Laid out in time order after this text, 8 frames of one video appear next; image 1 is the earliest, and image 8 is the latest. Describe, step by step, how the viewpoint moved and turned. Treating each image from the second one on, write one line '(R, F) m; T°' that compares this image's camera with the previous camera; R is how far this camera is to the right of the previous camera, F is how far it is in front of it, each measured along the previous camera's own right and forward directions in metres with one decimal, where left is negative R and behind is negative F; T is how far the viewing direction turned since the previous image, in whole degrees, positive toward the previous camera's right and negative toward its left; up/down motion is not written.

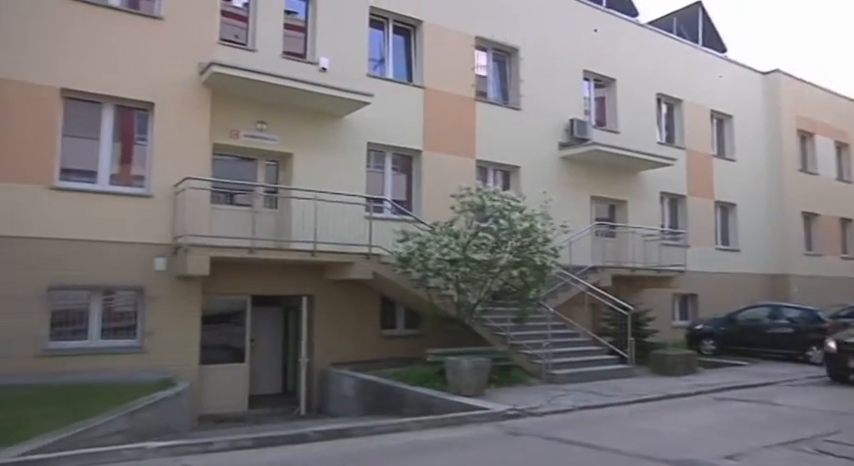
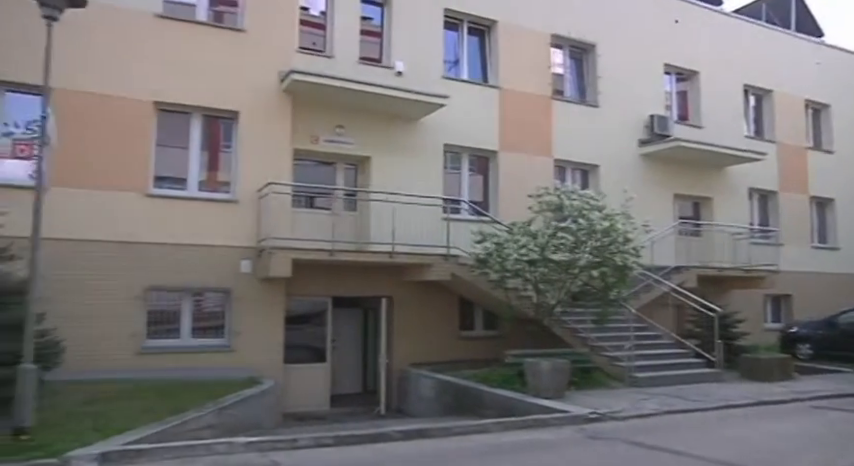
(-0.4, 0.0) m; -6°
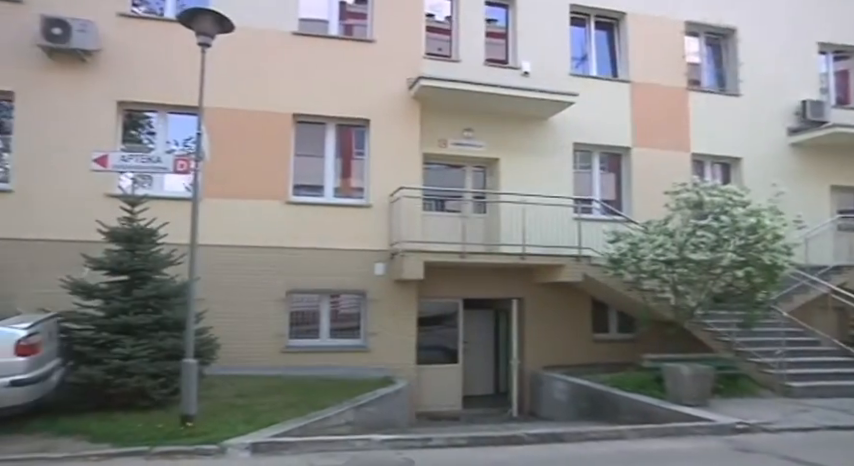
(-0.7, -0.1) m; -9°
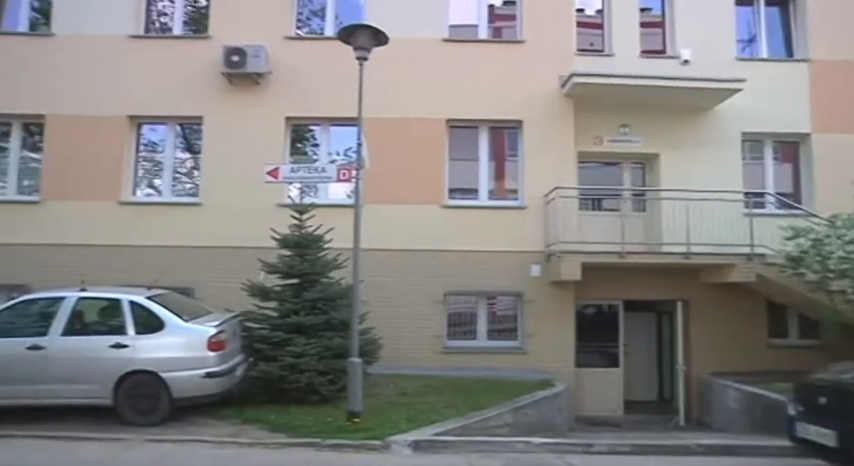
(-0.8, -0.1) m; -11°
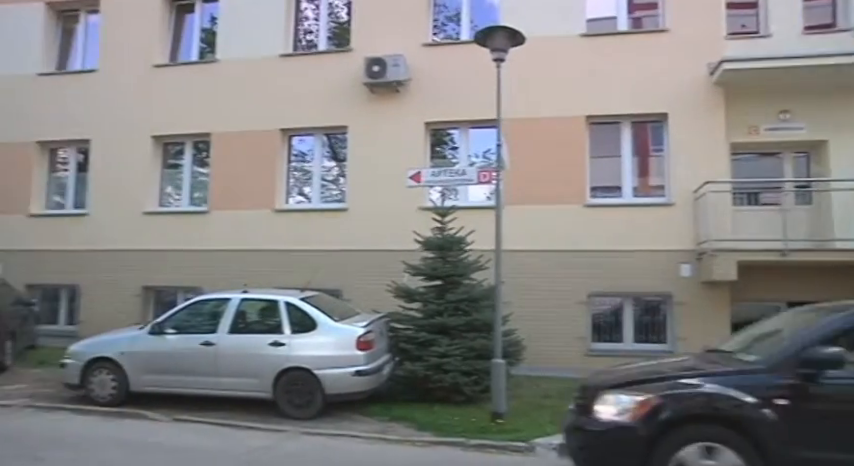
(-0.8, -0.1) m; -10°
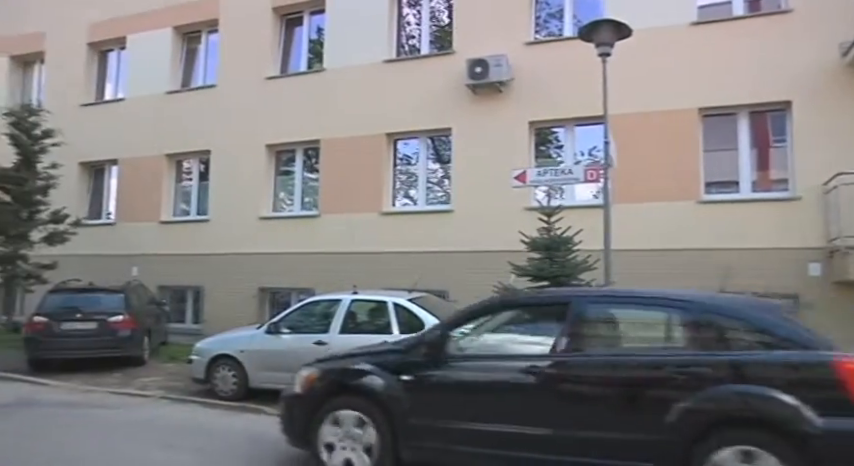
(-0.6, 0.0) m; -7°
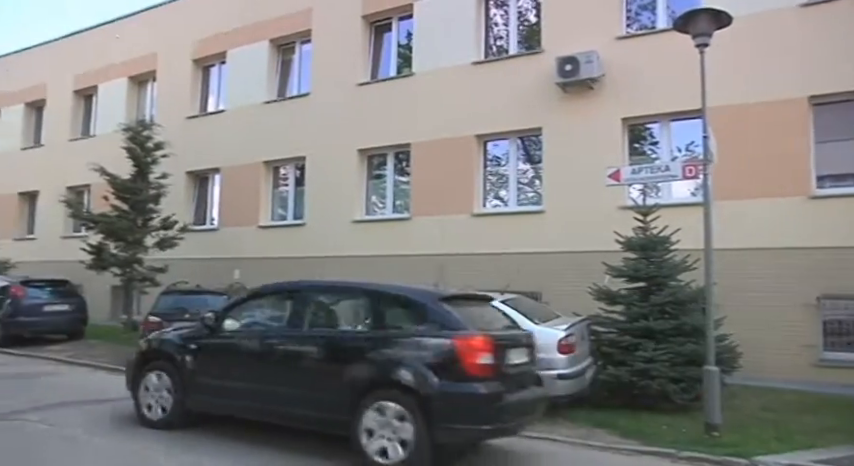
(-0.5, 0.0) m; -7°
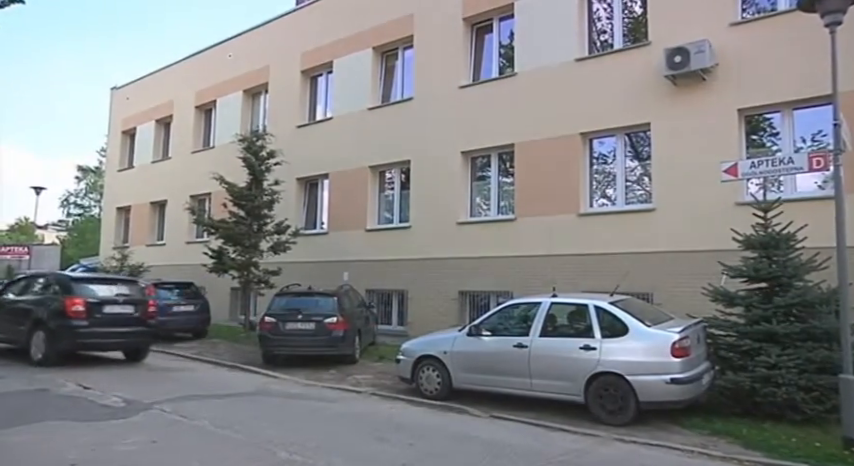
(-0.6, -0.1) m; -7°
